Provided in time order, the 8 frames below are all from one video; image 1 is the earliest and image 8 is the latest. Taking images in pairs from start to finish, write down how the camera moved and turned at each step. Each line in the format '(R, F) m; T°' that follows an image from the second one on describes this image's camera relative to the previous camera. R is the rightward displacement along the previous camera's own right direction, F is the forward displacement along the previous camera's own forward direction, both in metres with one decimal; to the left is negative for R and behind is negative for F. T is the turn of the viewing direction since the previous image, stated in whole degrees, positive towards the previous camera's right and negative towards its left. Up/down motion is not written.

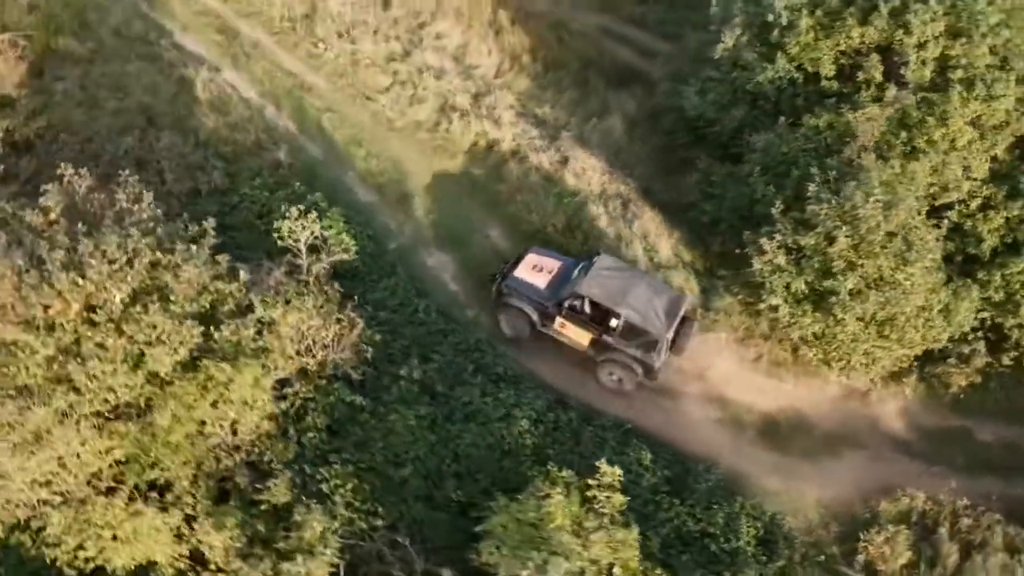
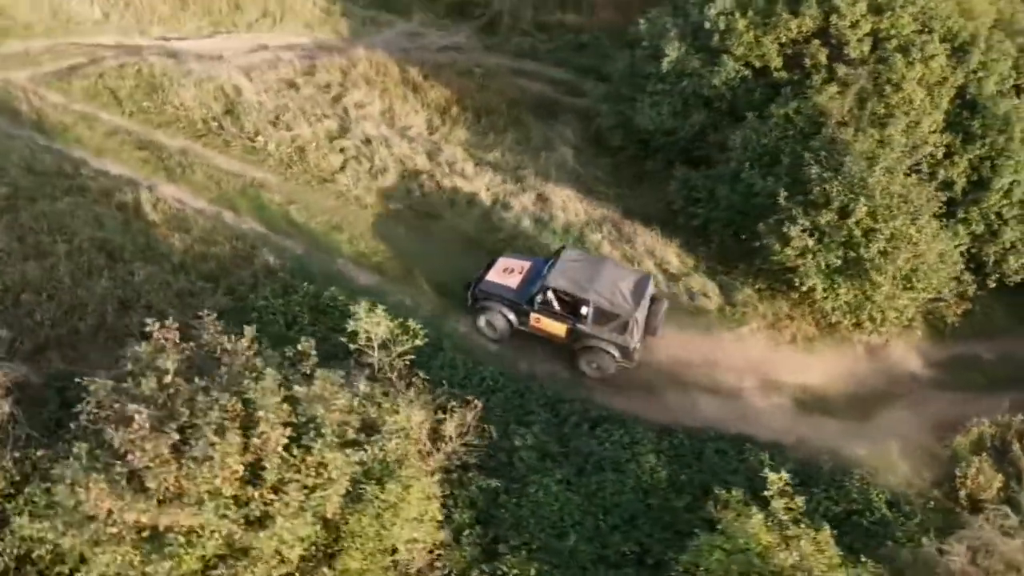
(-2.9, +0.4) m; +11°
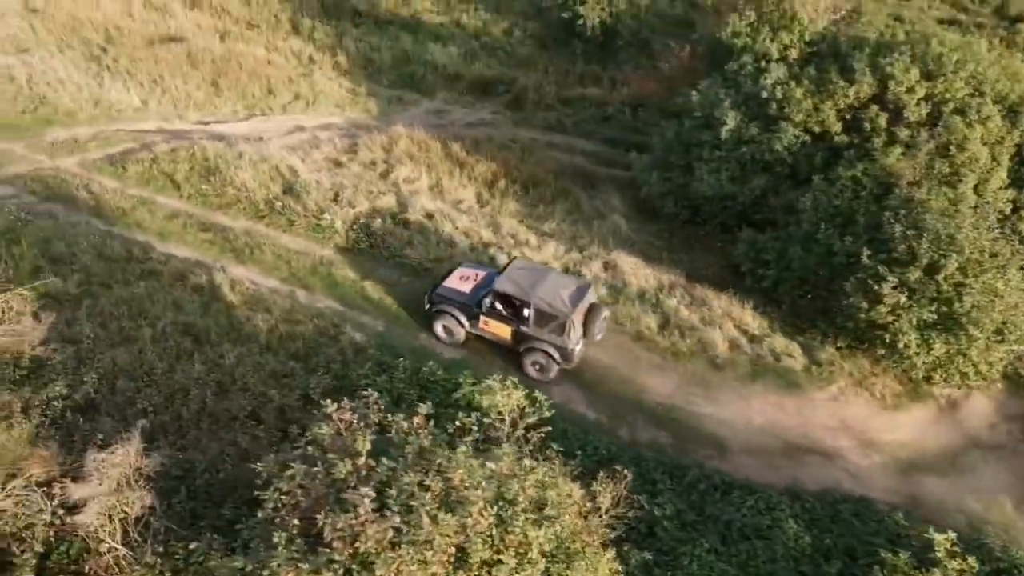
(-2.1, 0.0) m; +2°
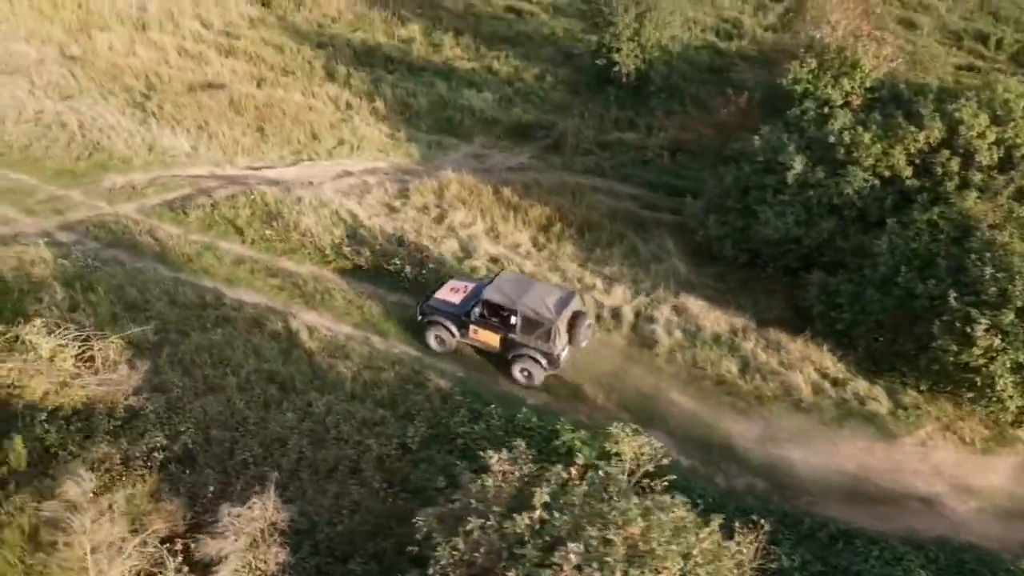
(-1.7, +0.1) m; +1°
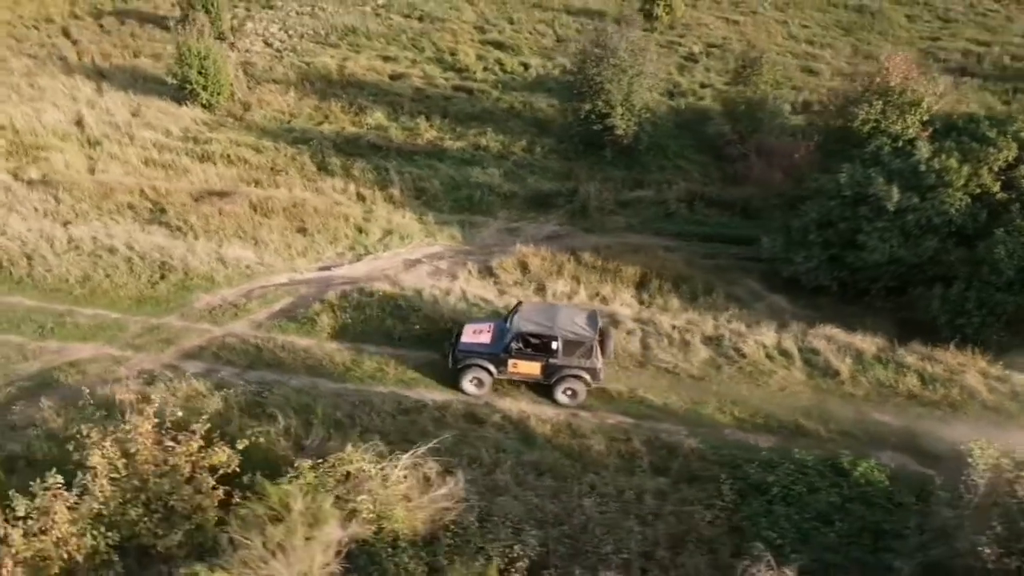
(-6.7, +0.5) m; +11°
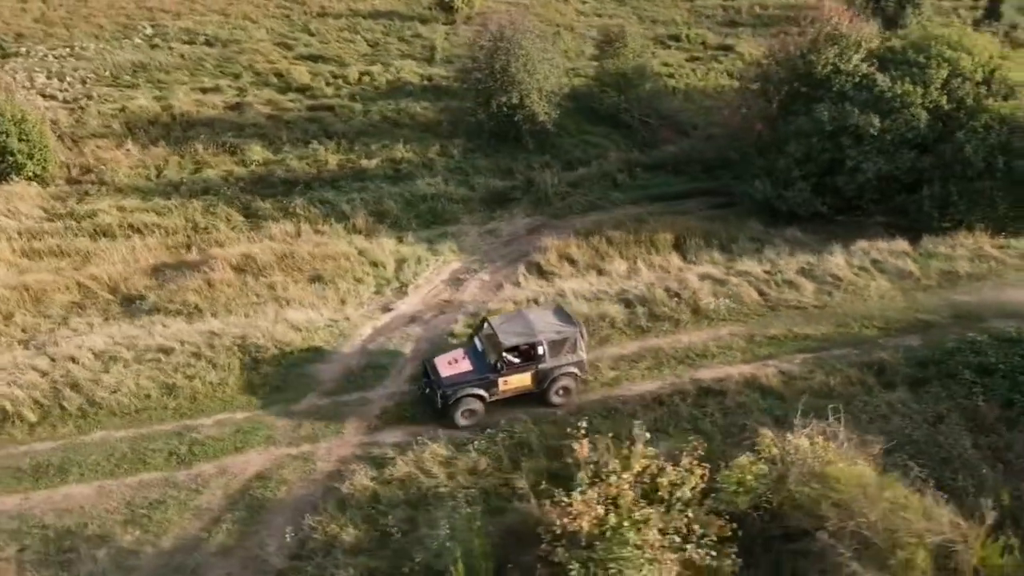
(-8.6, +1.5) m; +19°
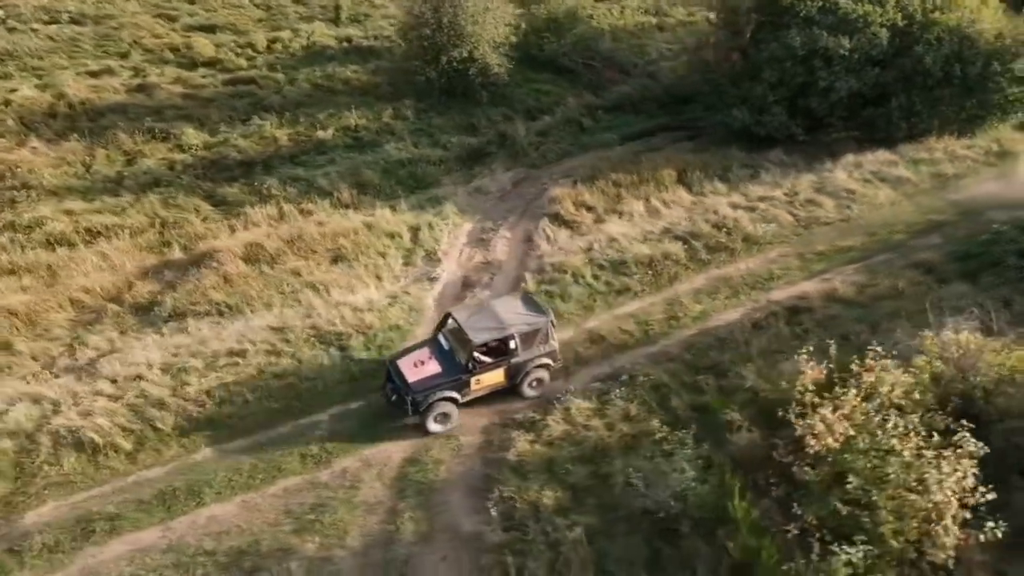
(-4.5, +0.4) m; +10°
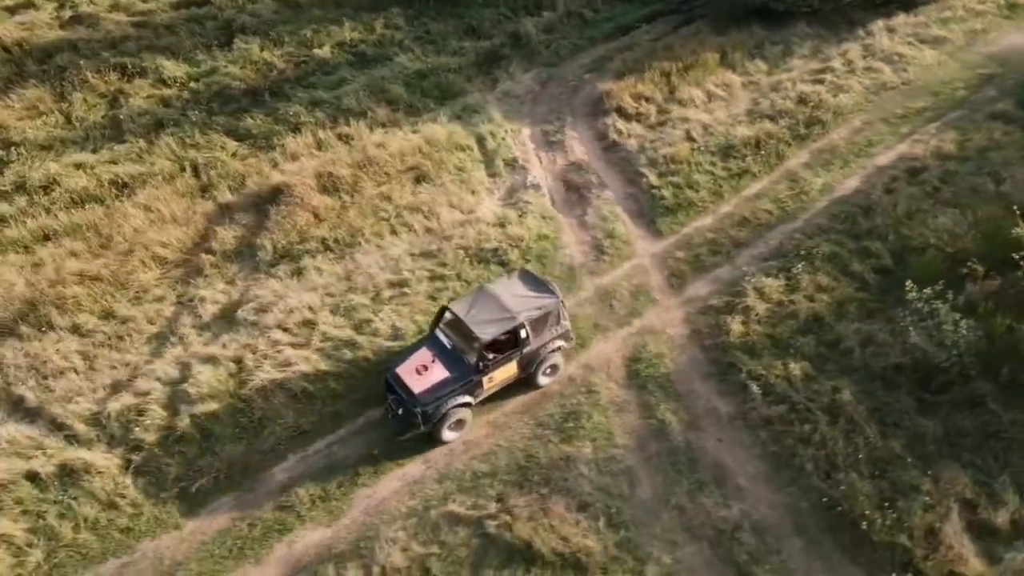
(-5.4, +0.3) m; +8°
